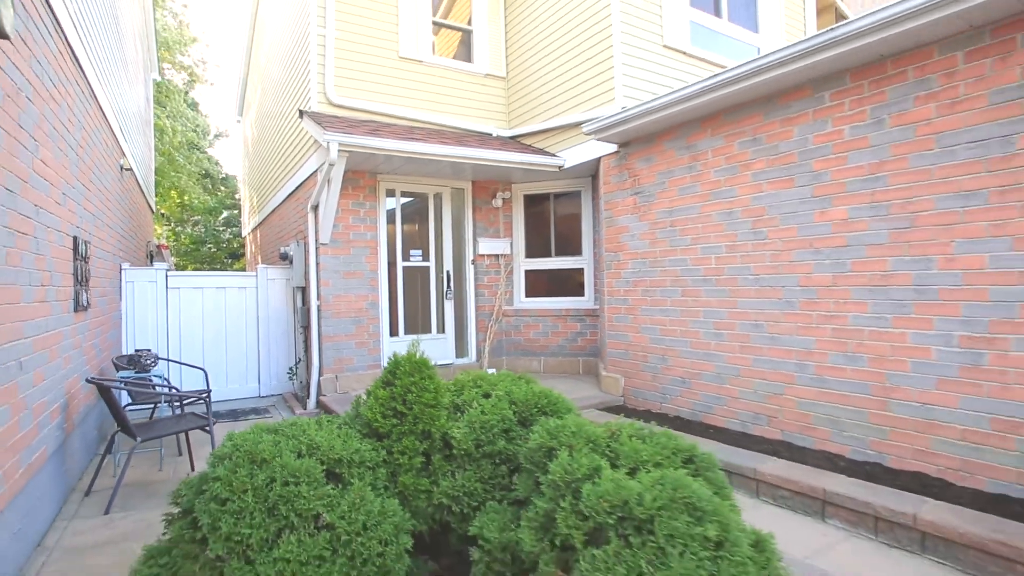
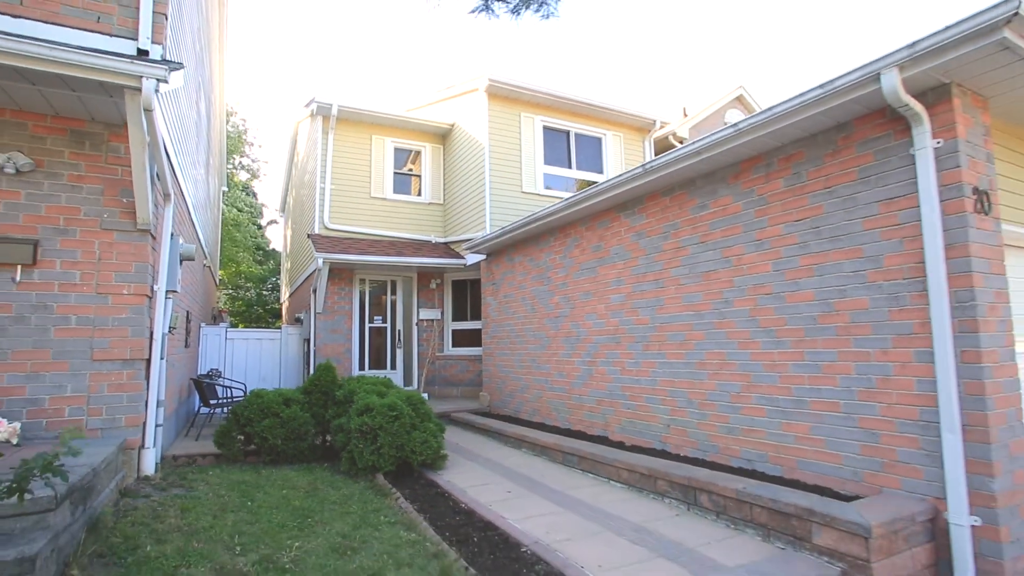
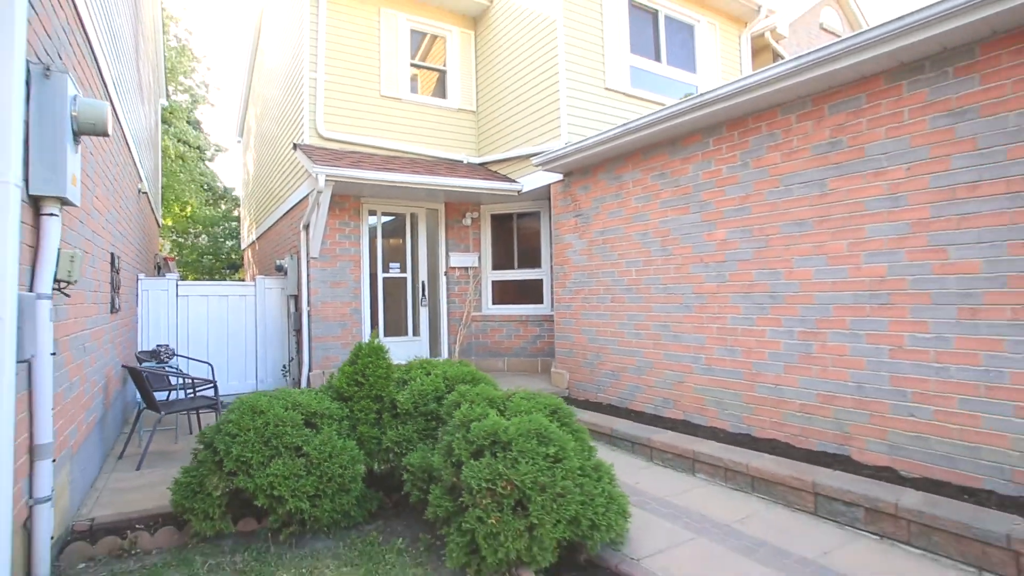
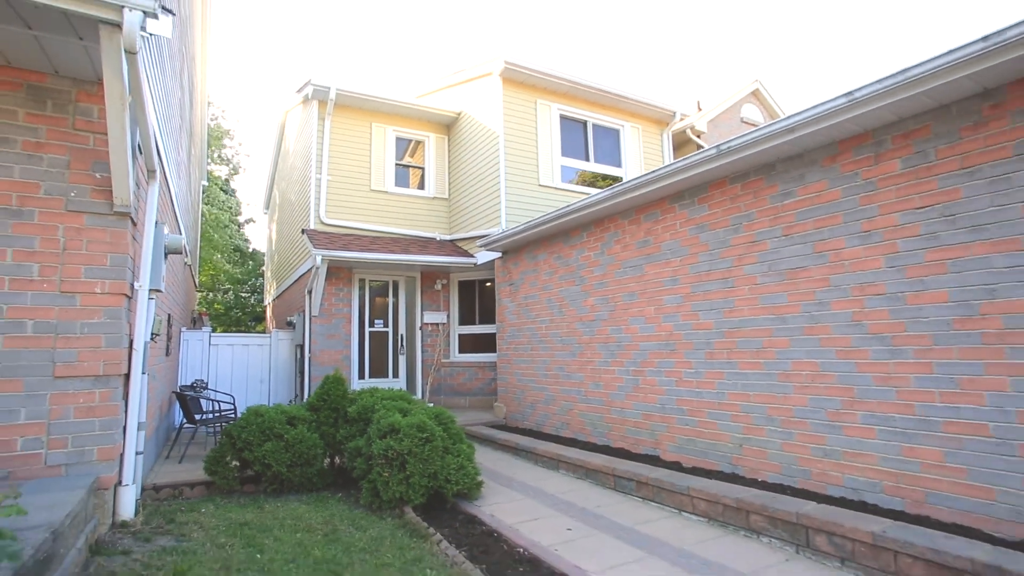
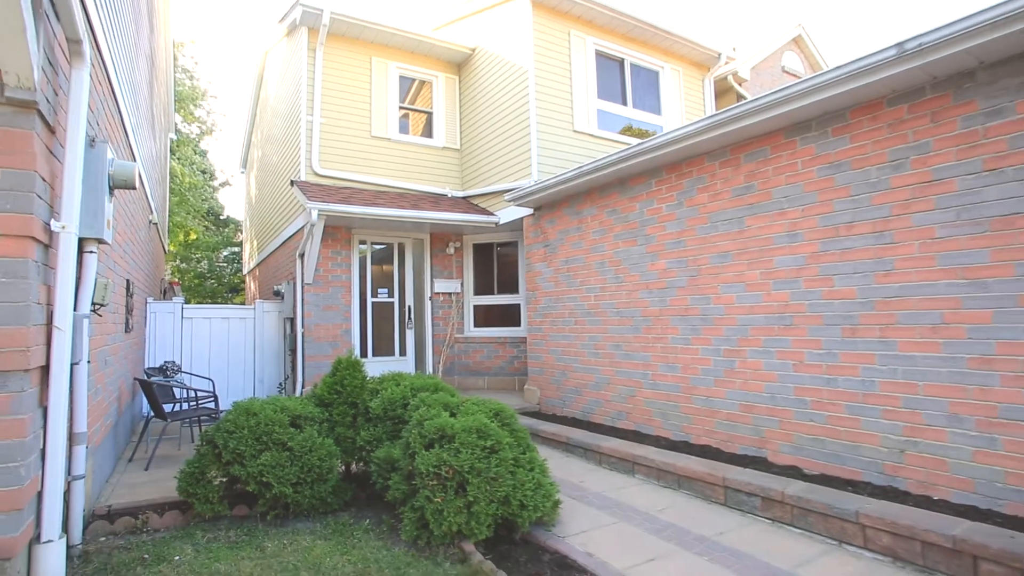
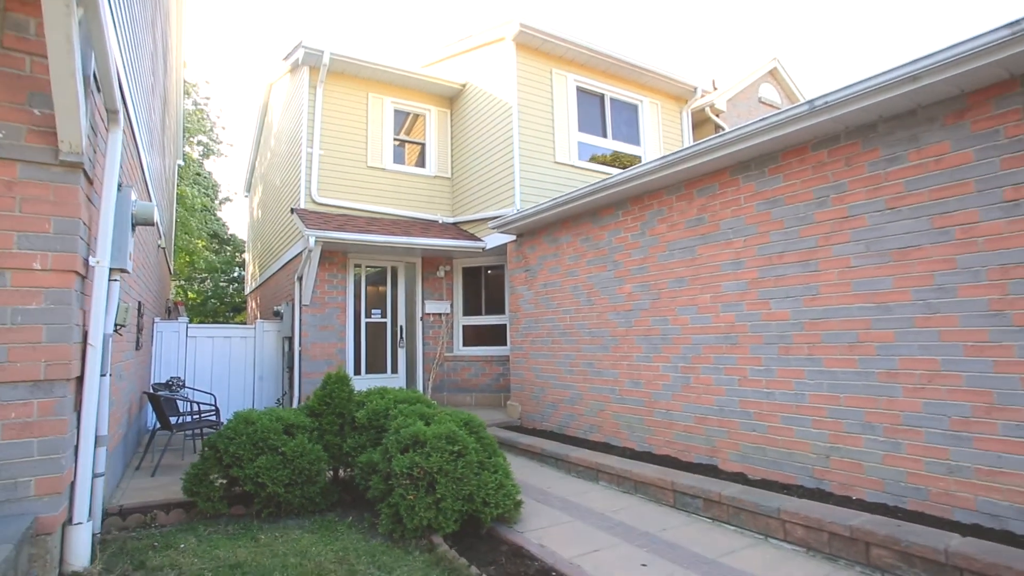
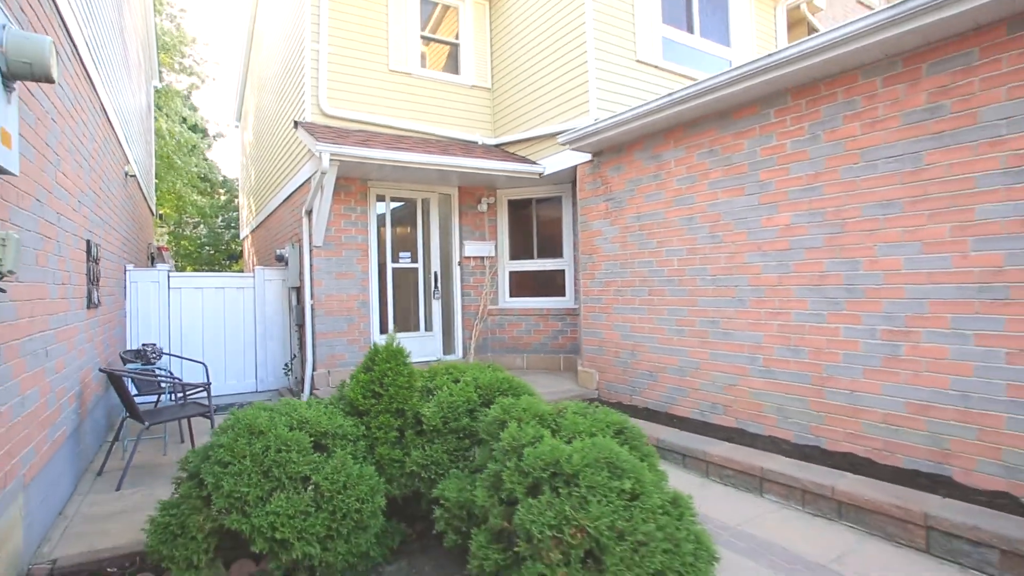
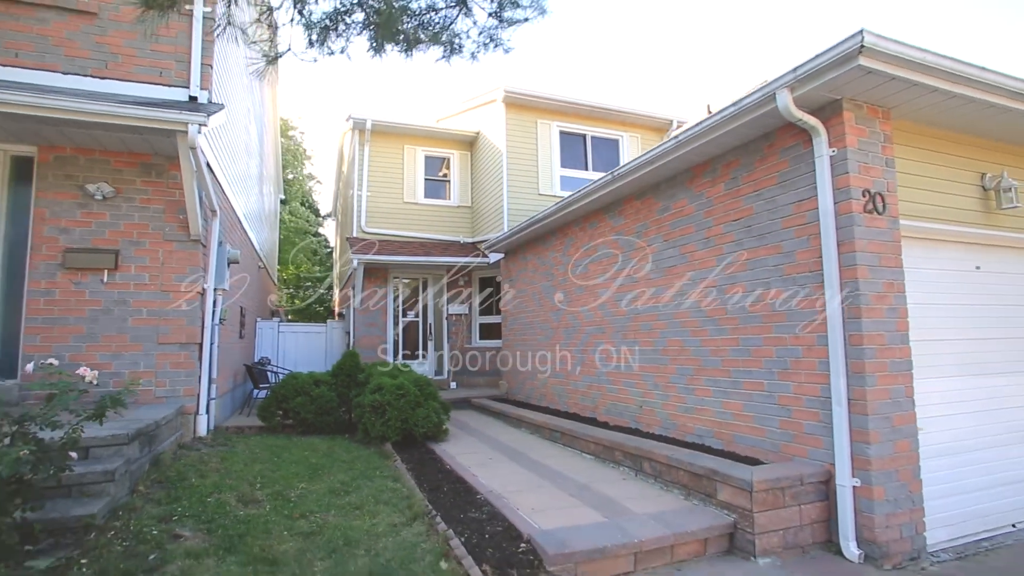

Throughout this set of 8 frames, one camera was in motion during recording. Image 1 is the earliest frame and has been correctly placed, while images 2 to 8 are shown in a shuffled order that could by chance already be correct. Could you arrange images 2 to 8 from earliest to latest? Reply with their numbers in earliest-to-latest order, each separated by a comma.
7, 3, 5, 6, 4, 2, 8
